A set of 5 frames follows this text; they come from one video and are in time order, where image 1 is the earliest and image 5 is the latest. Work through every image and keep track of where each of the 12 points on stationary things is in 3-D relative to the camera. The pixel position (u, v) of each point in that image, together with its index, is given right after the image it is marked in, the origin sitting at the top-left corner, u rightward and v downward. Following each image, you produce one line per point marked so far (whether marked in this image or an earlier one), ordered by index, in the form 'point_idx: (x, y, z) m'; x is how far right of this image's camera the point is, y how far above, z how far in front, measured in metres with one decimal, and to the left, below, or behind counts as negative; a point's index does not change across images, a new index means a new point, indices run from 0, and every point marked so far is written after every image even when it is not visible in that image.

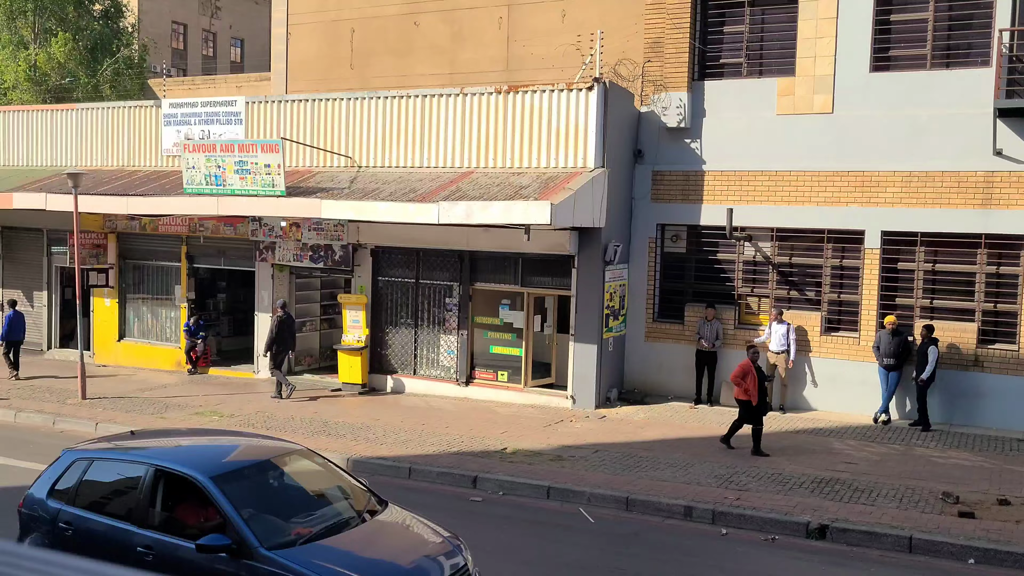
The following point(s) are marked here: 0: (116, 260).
0: (-7.3, +0.5, +17.5) m
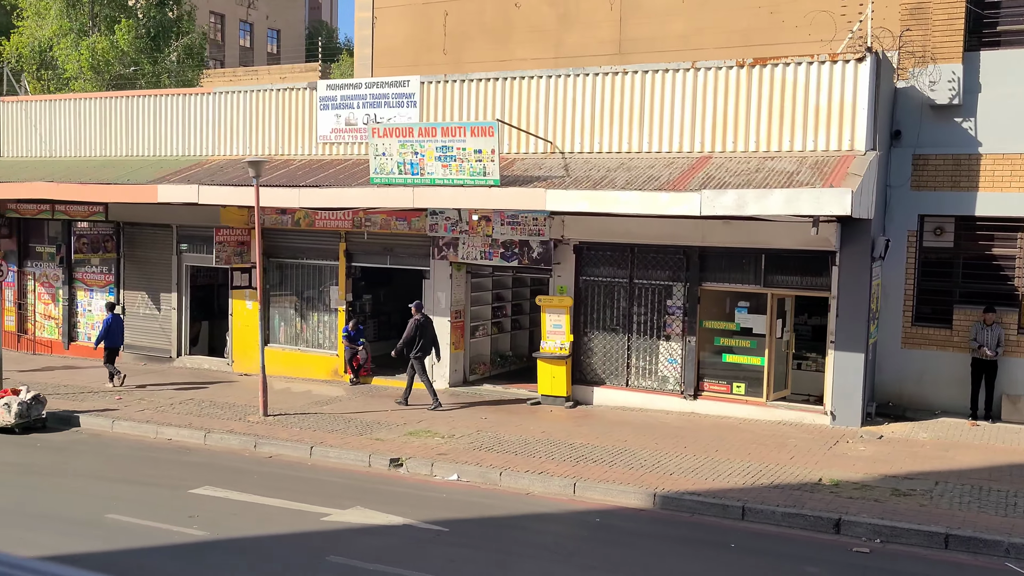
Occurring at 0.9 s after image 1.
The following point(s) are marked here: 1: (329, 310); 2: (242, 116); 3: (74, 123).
0: (-4.3, +0.5, +16.0) m
1: (-3.0, -0.4, +15.5) m
2: (-4.5, +2.9, +15.9) m
3: (-8.3, +3.1, +18.0) m
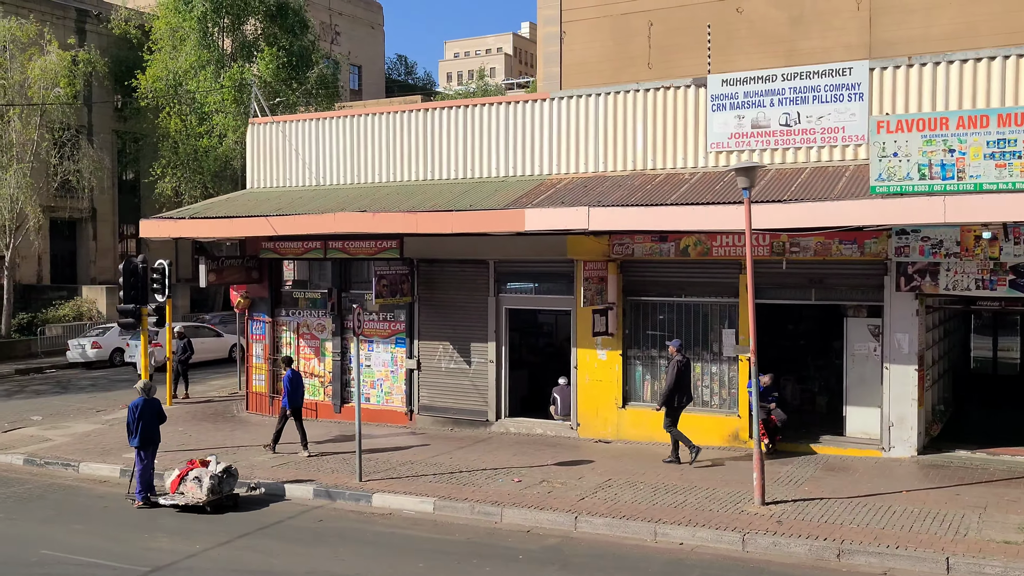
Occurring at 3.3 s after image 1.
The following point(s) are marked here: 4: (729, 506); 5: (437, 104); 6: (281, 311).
0: (+1.4, -0.1, +13.0) m
1: (+2.7, -0.9, +12.5) m
2: (+1.1, +2.2, +13.1) m
3: (-2.6, +2.3, +15.2) m
4: (+2.1, -2.2, +9.3) m
5: (-1.1, +2.8, +14.3) m
6: (-3.9, -0.4, +16.2) m
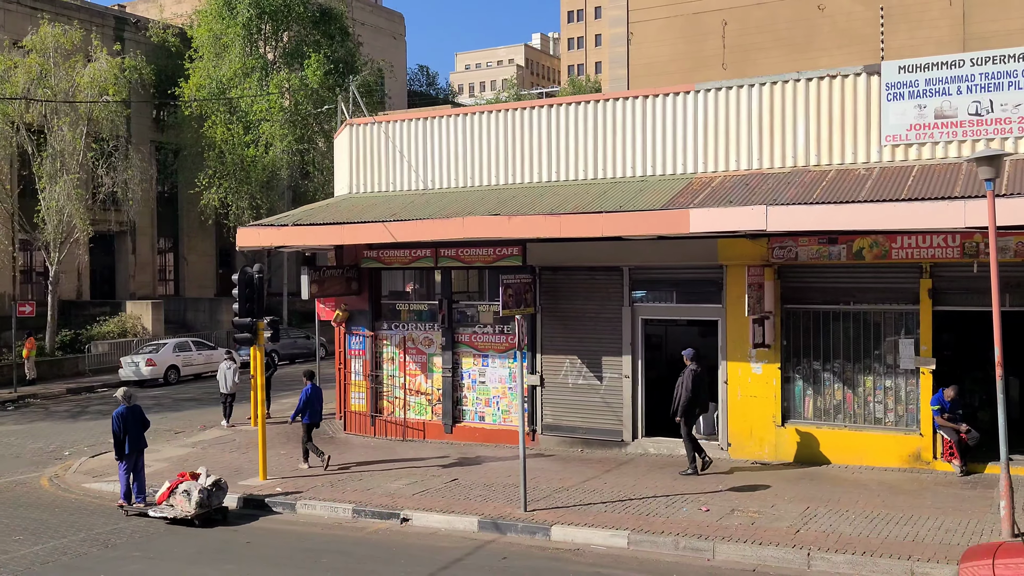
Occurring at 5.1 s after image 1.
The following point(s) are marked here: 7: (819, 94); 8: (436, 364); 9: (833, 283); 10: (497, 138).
0: (+3.3, -0.2, +11.9) m
1: (+4.6, -1.0, +11.4) m
2: (+3.0, +2.1, +12.0) m
3: (-0.8, +2.1, +14.2) m
4: (+4.0, -2.2, +8.2) m
5: (+0.7, +2.6, +13.3) m
6: (-2.1, -0.6, +15.2) m
7: (+3.7, +2.4, +11.6) m
8: (-1.2, -1.2, +14.6) m
9: (+3.9, +0.1, +11.7) m
10: (-0.2, +2.2, +13.9) m
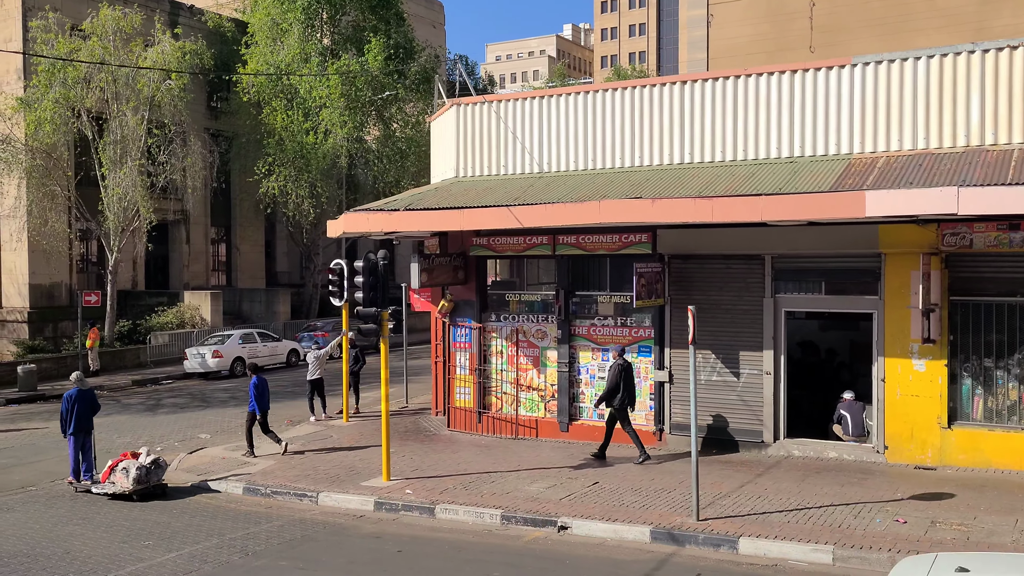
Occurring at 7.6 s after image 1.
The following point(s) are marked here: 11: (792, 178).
0: (+5.0, -0.1, +11.0) m
1: (+6.2, -0.9, +10.5) m
2: (+4.7, +2.3, +11.1) m
3: (+1.0, +2.3, +13.3) m
4: (+5.6, -2.1, +7.3) m
5: (+2.4, +2.8, +12.4) m
6: (-0.3, -0.4, +14.3) m
7: (+5.4, +2.5, +10.6) m
8: (+0.6, -1.0, +13.7) m
9: (+5.6, +0.2, +10.7) m
10: (+1.5, +2.3, +13.0) m
11: (+3.2, +1.3, +11.0) m
